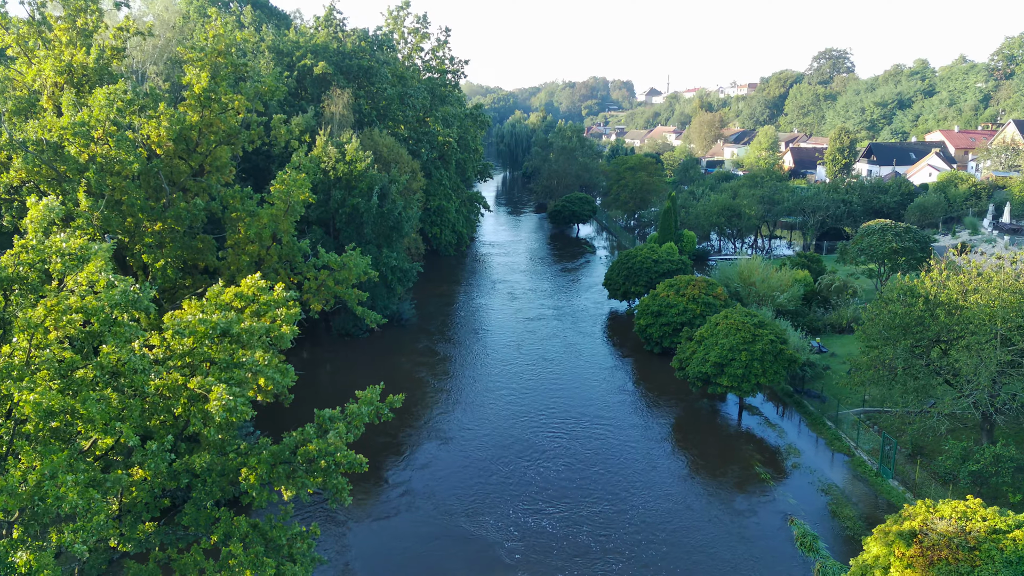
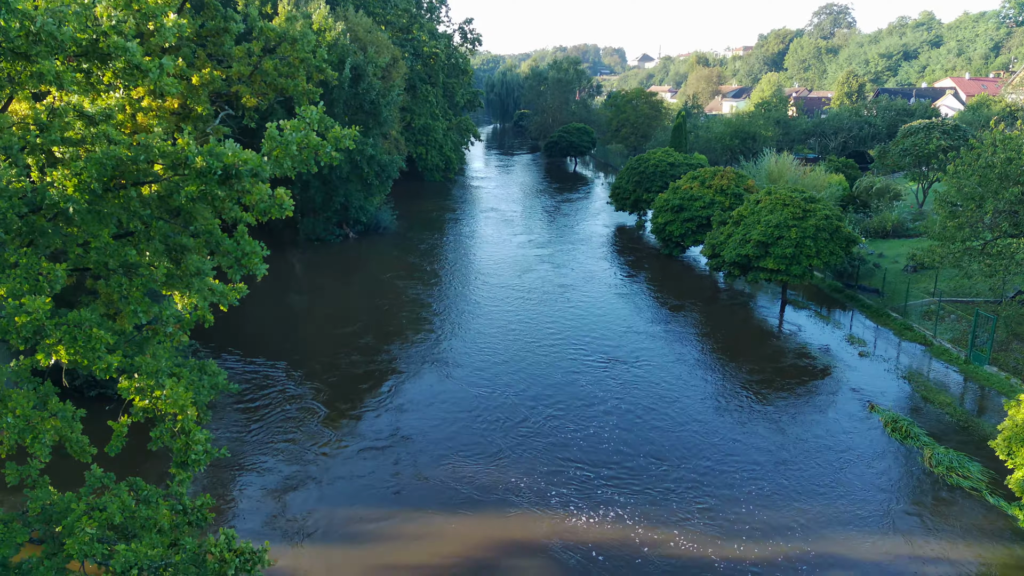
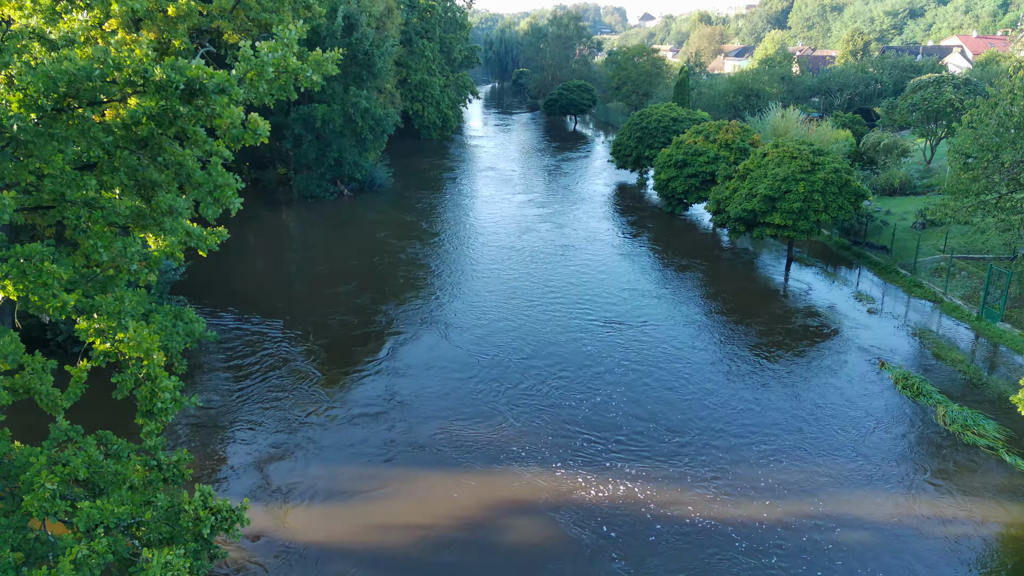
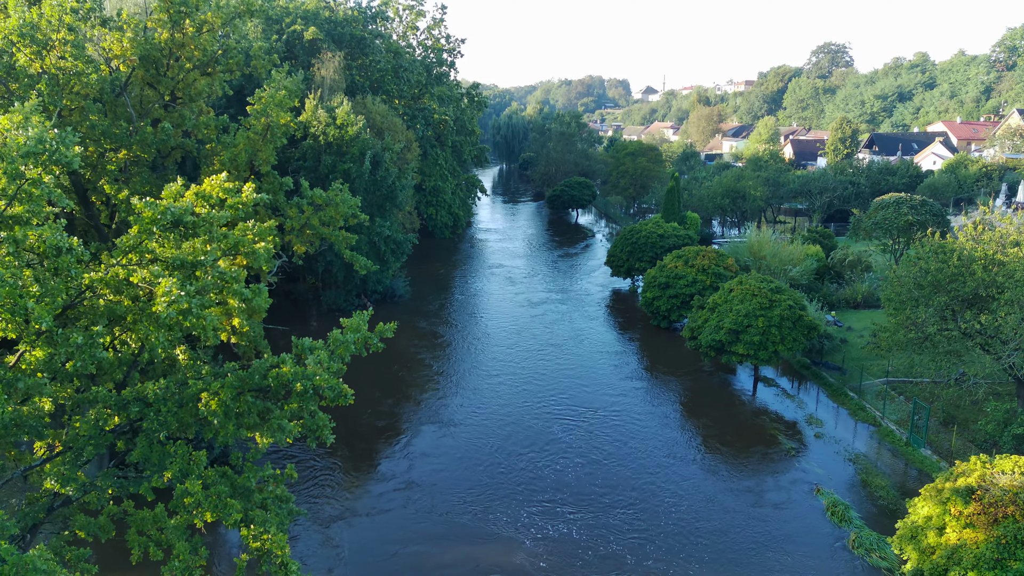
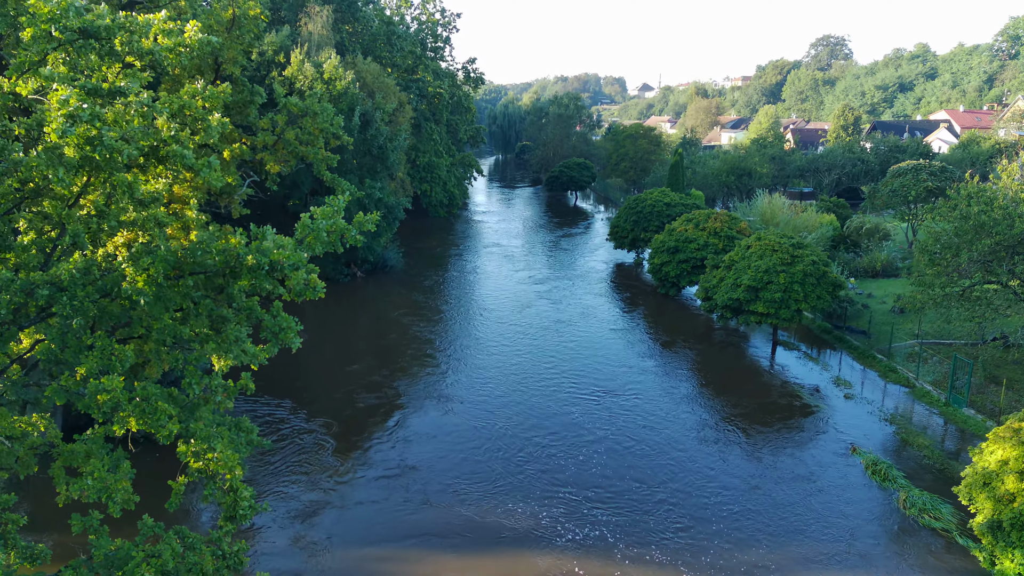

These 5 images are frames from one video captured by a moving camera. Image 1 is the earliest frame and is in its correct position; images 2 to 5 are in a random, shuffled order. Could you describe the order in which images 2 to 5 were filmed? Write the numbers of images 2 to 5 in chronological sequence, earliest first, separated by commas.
4, 5, 2, 3
